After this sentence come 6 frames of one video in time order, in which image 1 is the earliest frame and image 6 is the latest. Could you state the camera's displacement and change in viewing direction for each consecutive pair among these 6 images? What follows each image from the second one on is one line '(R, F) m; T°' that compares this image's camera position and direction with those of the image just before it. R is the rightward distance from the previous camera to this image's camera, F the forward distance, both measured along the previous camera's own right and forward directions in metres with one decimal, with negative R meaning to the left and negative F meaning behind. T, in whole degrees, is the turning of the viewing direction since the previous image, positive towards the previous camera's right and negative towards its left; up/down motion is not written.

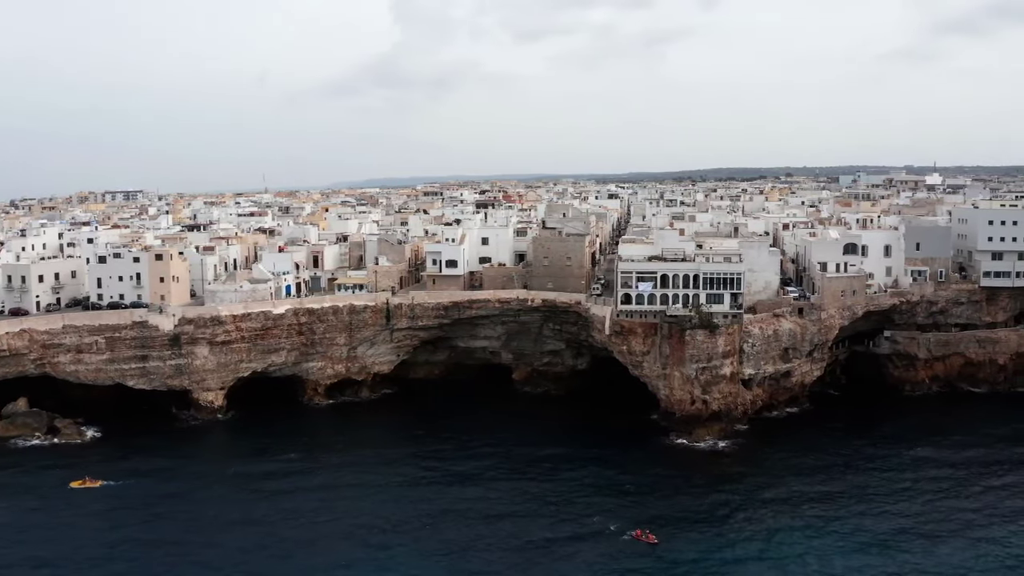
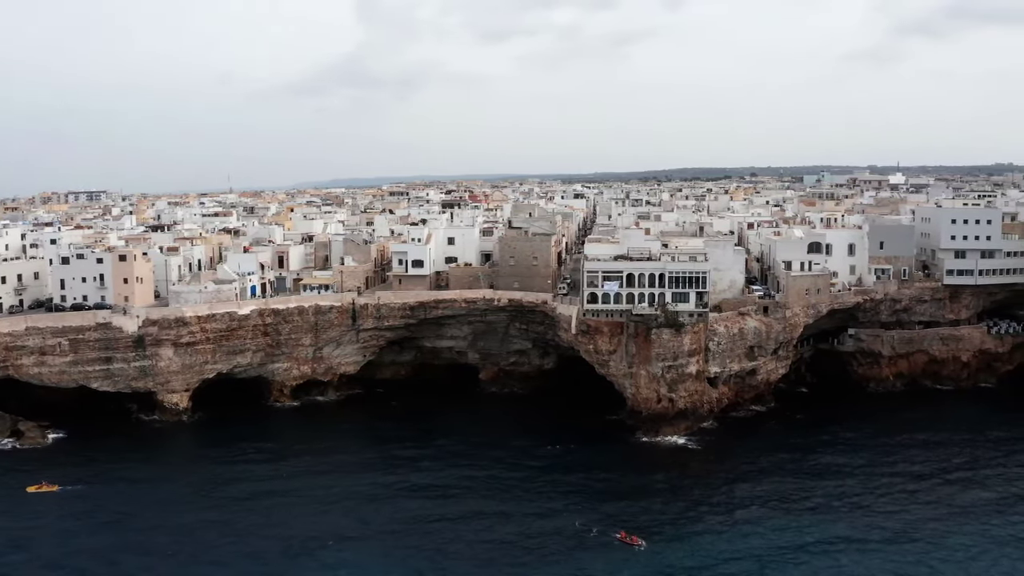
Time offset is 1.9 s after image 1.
(+1.0, +0.1) m; +1°
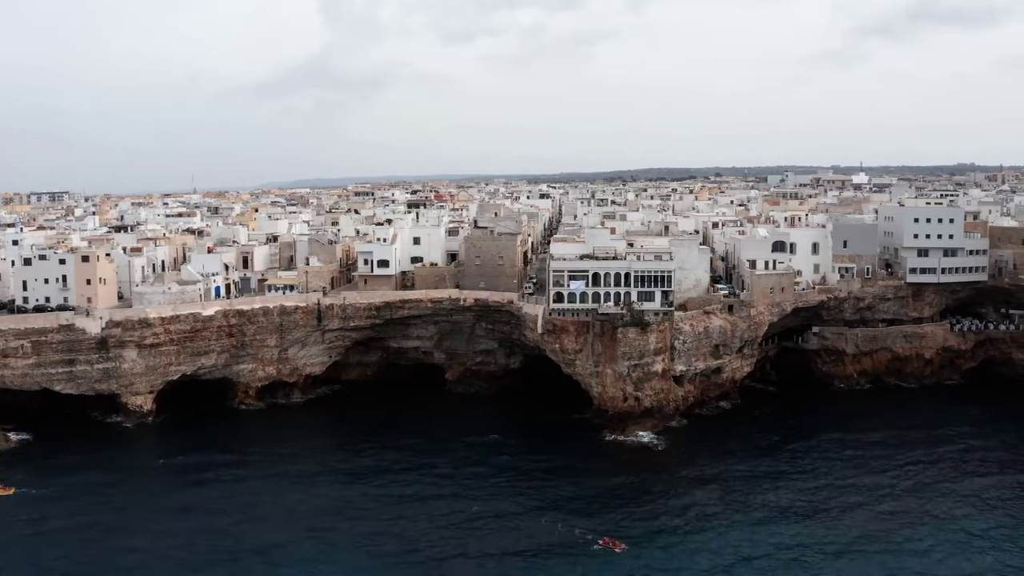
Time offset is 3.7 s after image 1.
(+1.0, 0.0) m; +1°
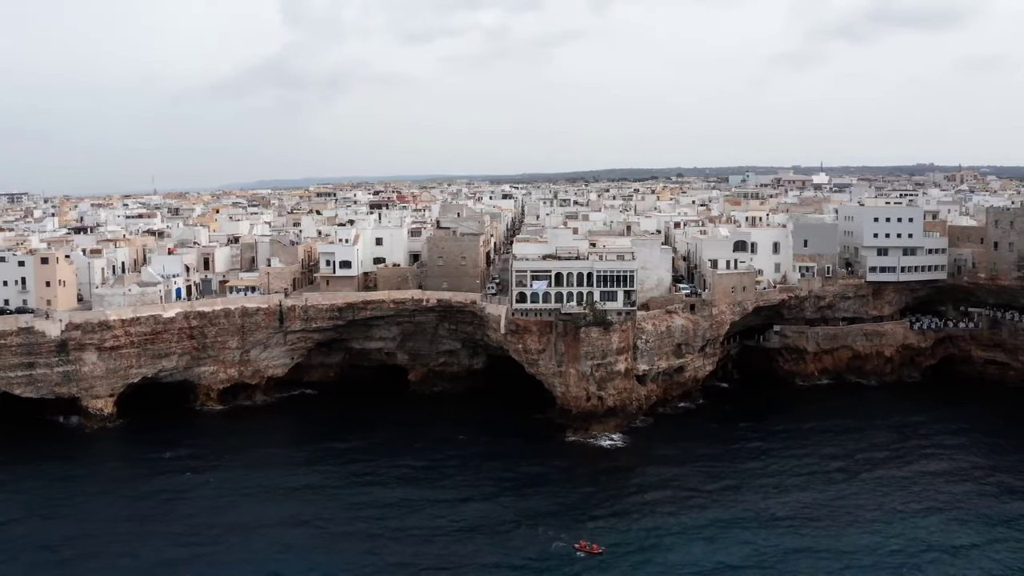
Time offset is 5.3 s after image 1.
(+1.1, -0.1) m; +1°
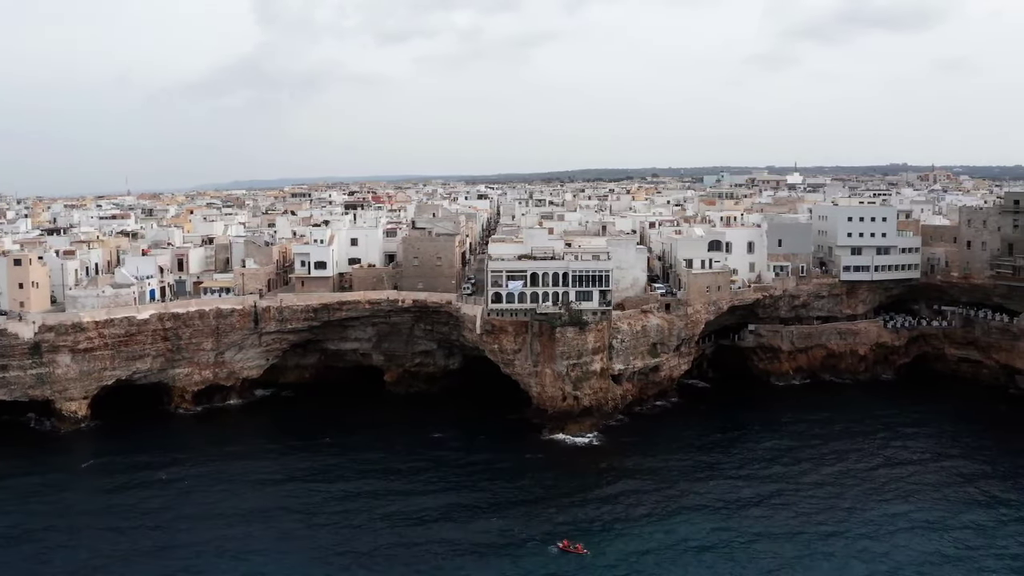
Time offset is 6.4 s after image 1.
(+0.7, -0.1) m; +1°
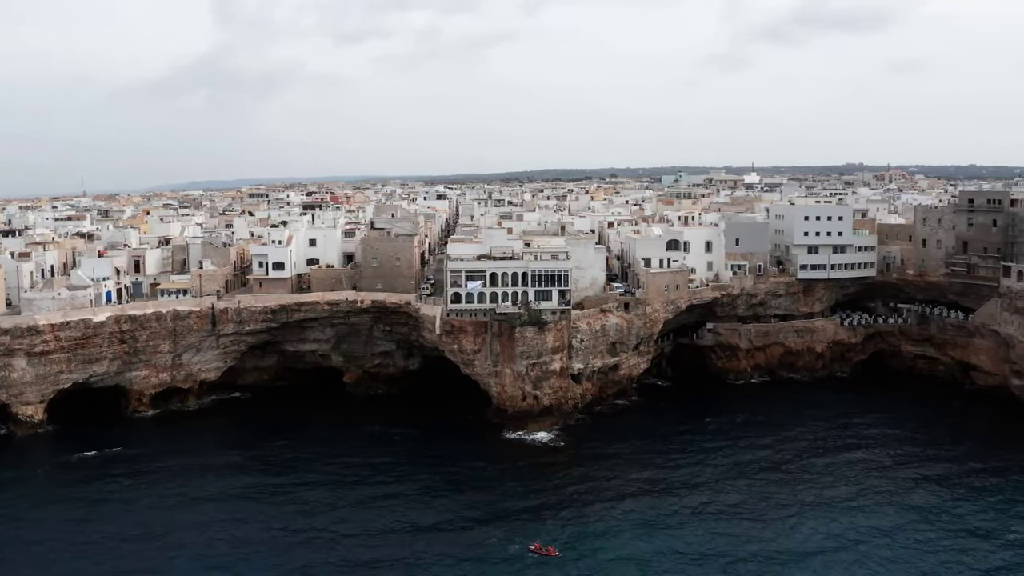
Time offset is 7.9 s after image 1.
(+1.2, -0.3) m; +2°
